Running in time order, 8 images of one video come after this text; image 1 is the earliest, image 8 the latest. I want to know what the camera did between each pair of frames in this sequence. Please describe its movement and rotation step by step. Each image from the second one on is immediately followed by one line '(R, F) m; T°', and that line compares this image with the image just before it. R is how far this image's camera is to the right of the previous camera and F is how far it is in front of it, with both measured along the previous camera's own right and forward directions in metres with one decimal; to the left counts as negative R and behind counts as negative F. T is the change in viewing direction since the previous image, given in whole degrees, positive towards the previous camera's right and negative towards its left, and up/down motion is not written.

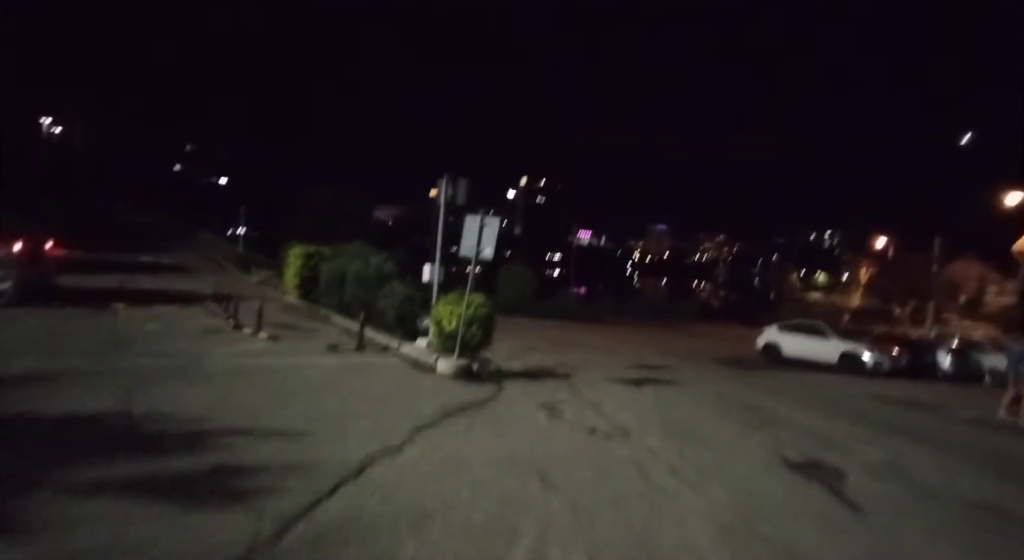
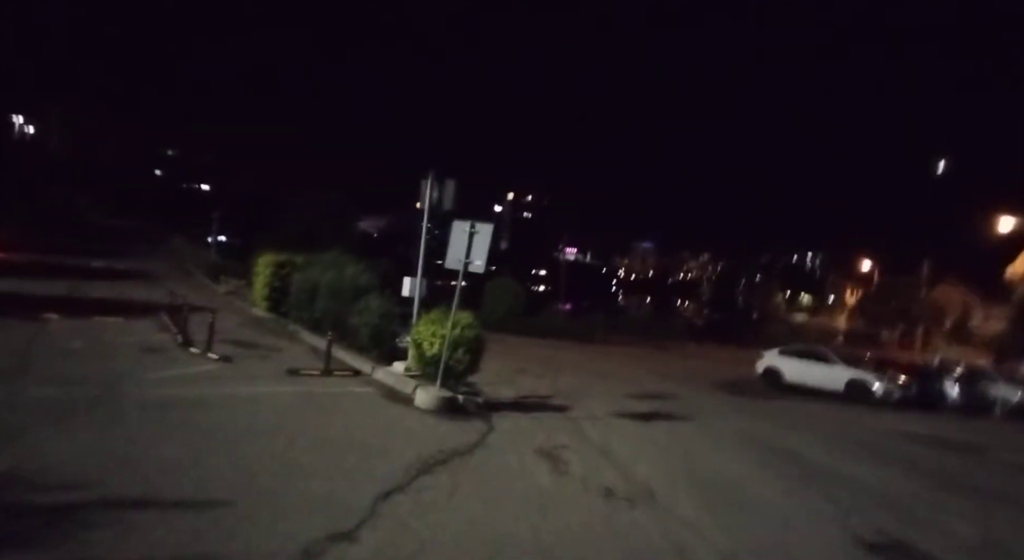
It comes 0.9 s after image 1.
(-0.2, +1.9) m; +1°
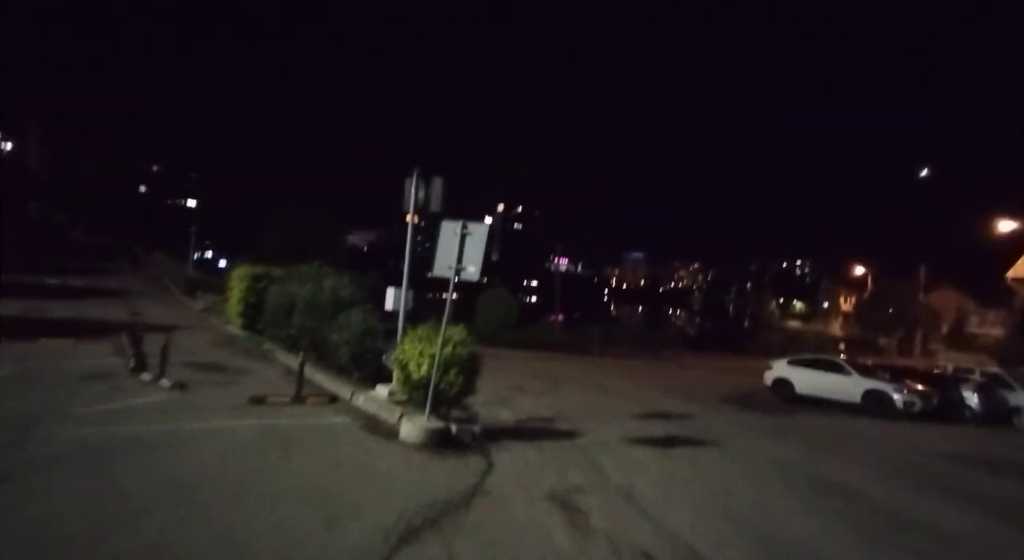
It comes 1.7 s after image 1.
(-0.1, +1.6) m; +1°
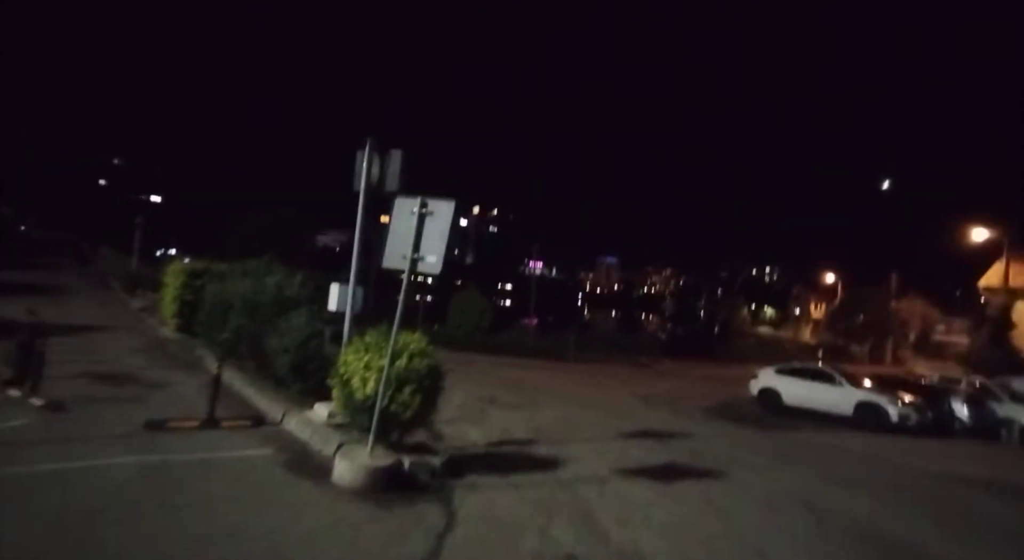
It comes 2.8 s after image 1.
(0.0, +2.0) m; +2°
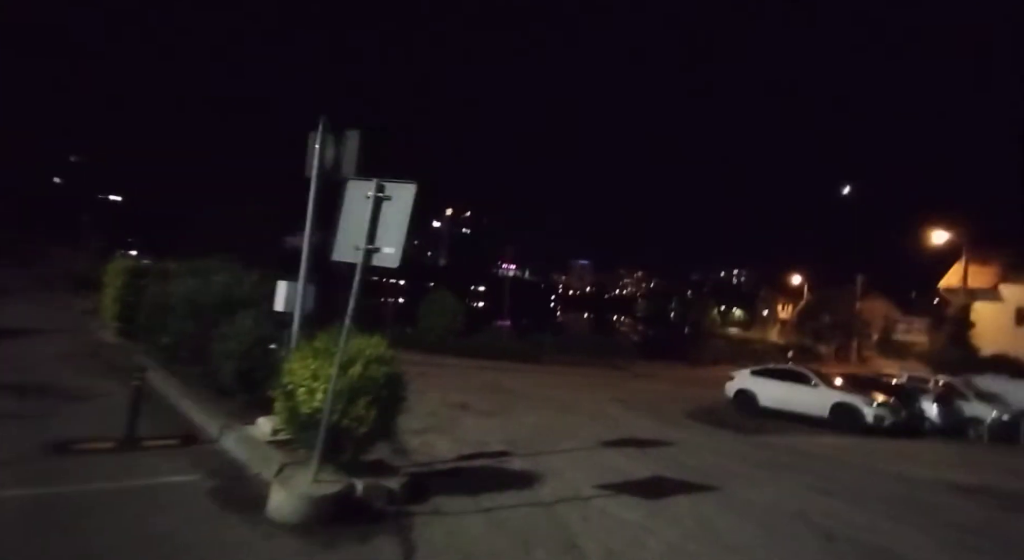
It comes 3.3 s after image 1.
(0.0, +1.0) m; +3°
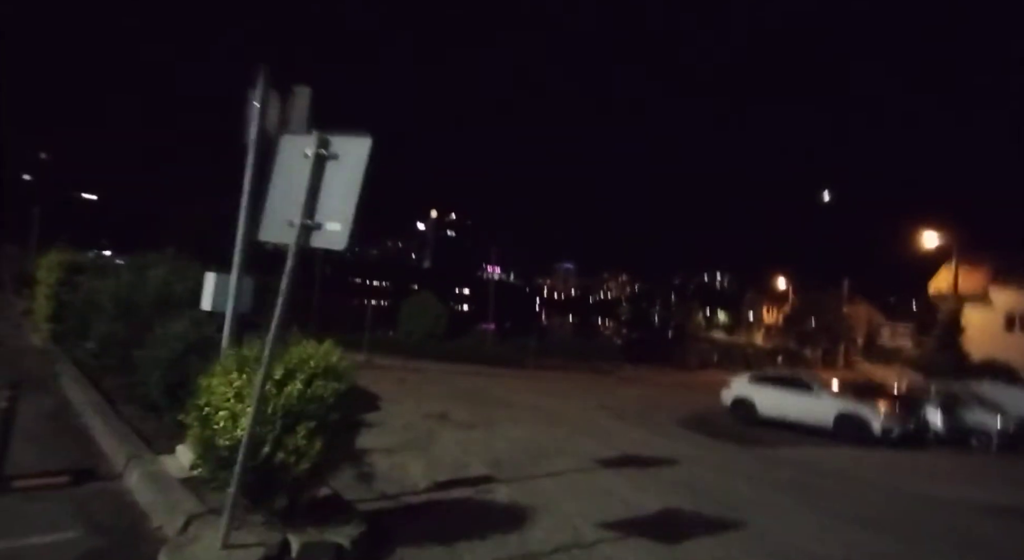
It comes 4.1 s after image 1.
(0.0, +1.6) m; +1°
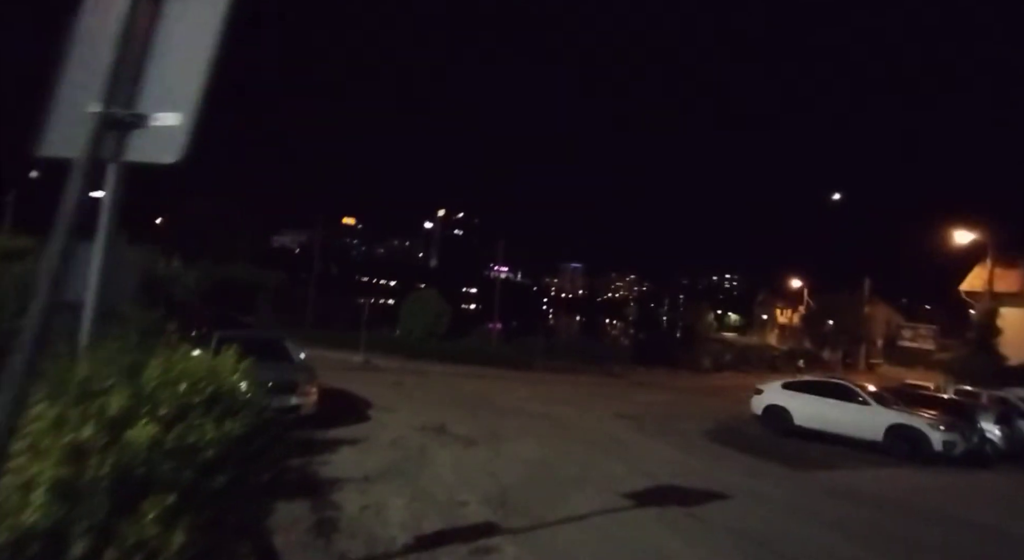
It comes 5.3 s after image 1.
(0.0, +2.4) m; -1°
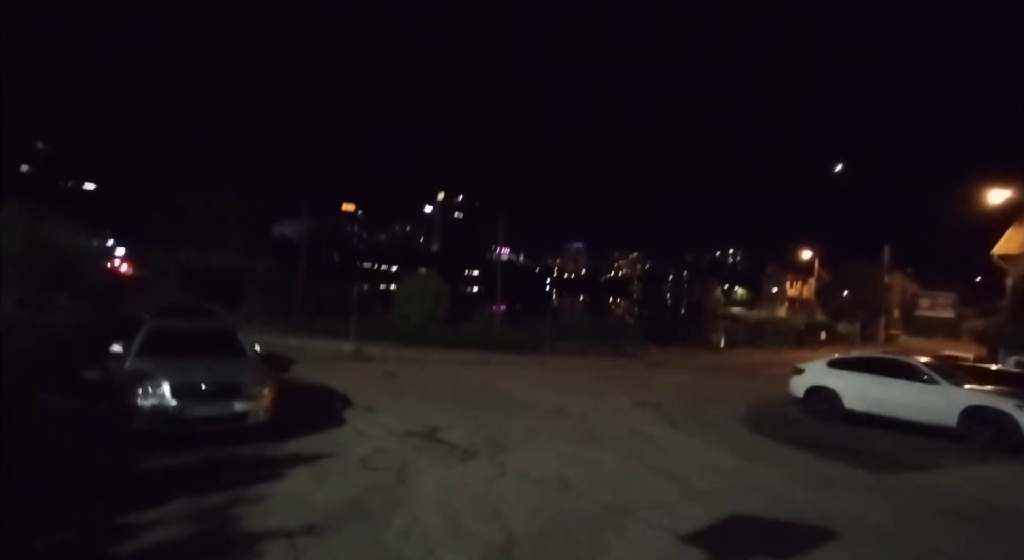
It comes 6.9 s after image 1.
(0.0, +3.1) m; 0°
